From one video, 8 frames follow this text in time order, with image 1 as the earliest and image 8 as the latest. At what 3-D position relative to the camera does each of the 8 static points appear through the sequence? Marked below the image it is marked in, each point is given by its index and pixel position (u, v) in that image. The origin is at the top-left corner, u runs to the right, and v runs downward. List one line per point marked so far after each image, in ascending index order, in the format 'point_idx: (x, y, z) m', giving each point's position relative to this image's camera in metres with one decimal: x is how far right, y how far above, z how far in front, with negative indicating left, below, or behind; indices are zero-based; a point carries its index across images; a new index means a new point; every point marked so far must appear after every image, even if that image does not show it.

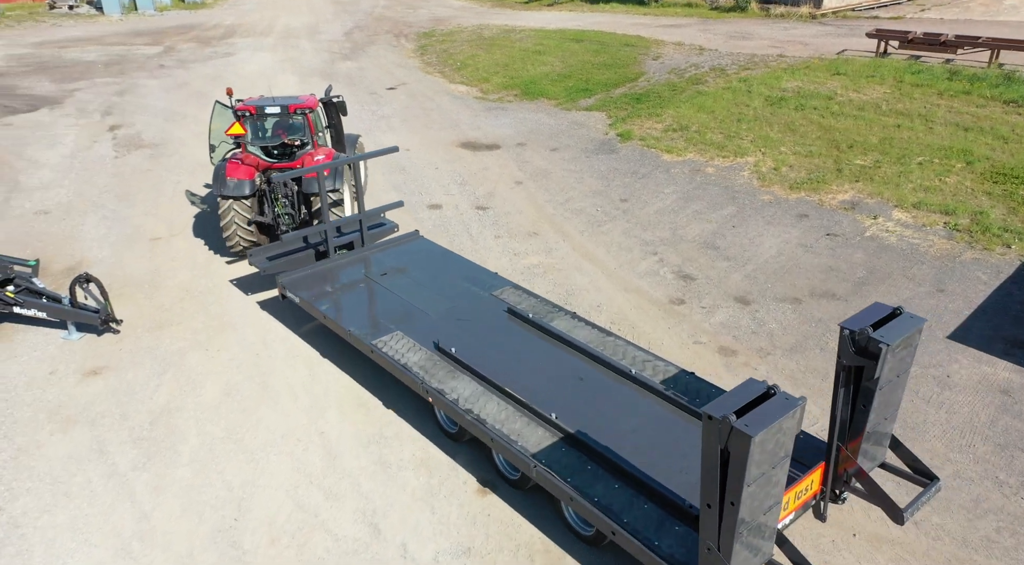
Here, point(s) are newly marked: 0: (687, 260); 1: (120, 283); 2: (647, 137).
0: (+2.0, +0.3, +8.8) m
1: (-4.3, 0.0, +8.3) m
2: (+2.3, +2.5, +13.0) m
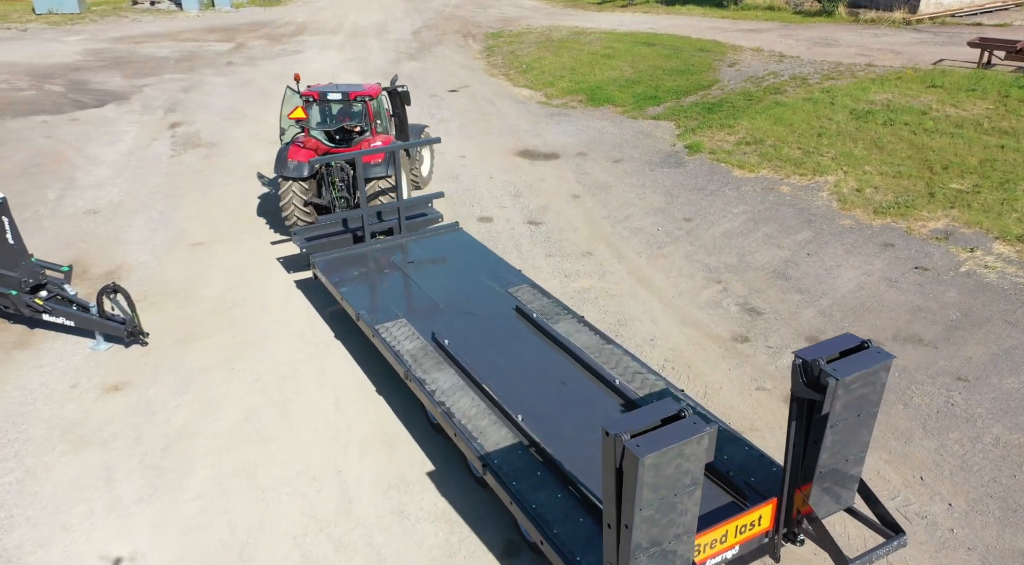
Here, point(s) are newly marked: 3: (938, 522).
0: (+2.6, -0.1, +8.0) m
1: (-3.8, -0.1, +8.1) m
2: (+3.3, +2.1, +12.1) m
3: (+2.9, -1.6, +5.1) m
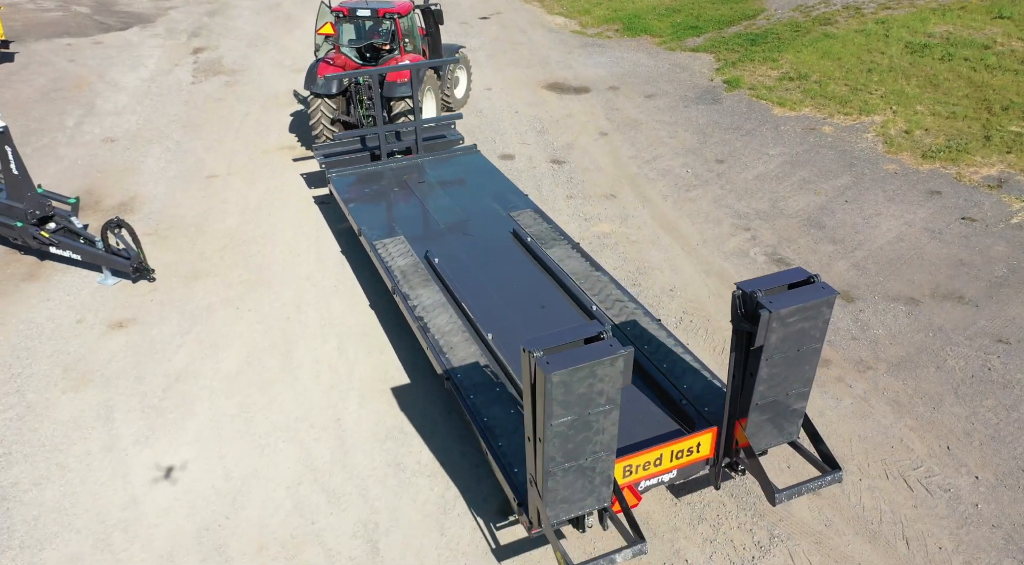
0: (+2.7, +0.4, +7.6) m
1: (-3.6, +0.6, +7.9) m
2: (+3.7, +3.0, +11.5) m
3: (+2.9, -1.4, +4.8) m
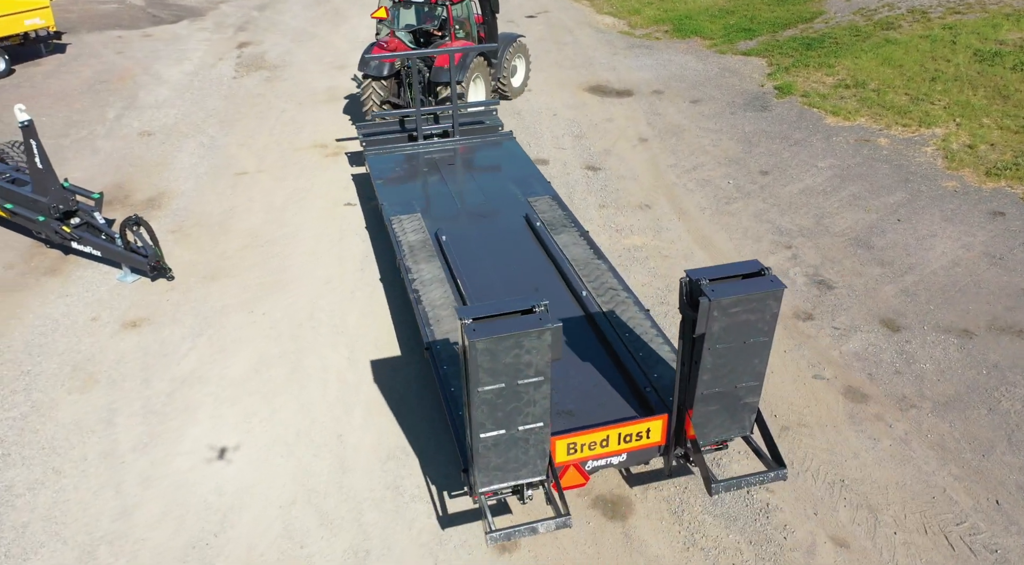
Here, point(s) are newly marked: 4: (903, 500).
0: (+3.0, +0.2, +7.1) m
1: (-3.3, +0.6, +7.9) m
2: (+4.3, +2.7, +10.9) m
3: (+2.9, -1.6, +4.4) m
4: (+2.4, -1.4, +4.7) m
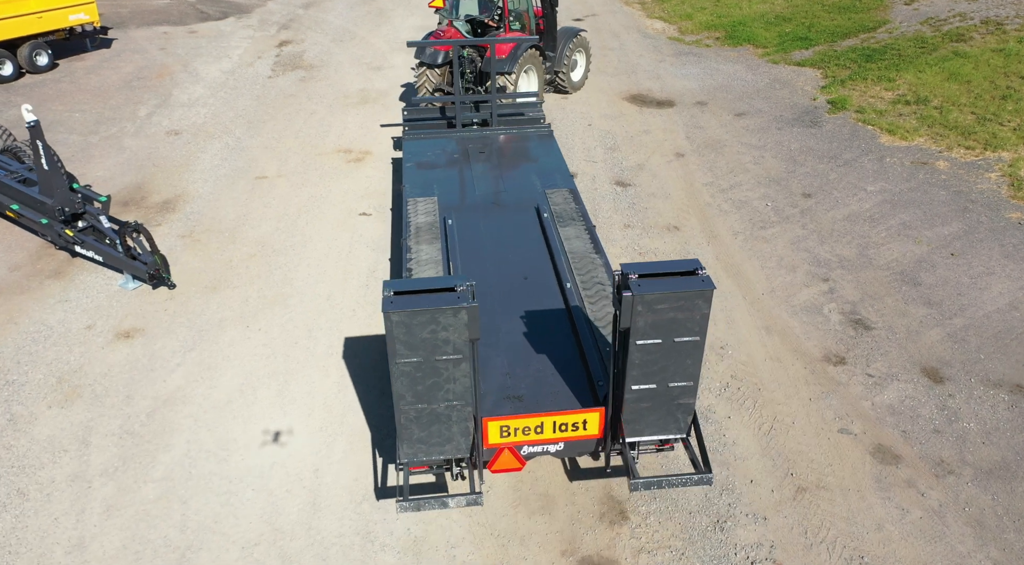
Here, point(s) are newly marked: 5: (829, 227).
0: (+3.1, -0.1, +6.5) m
1: (-3.1, +0.6, +7.7) m
2: (+4.8, +2.3, +10.2) m
3: (+2.7, -1.9, +3.8) m
4: (+2.3, -1.7, +4.2) m
5: (+3.1, +0.6, +7.5) m
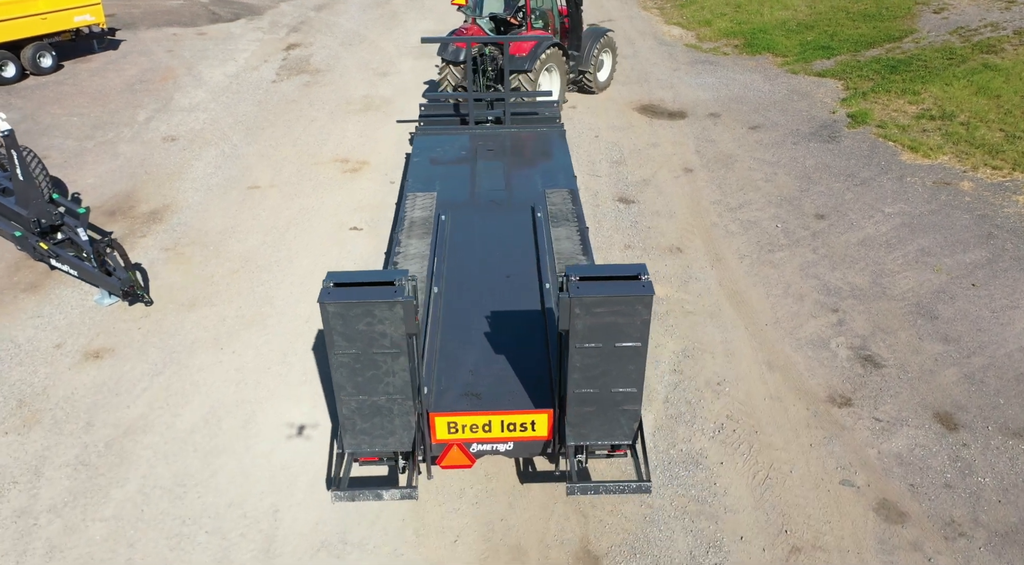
0: (+3.0, -0.4, +6.1) m
1: (-3.2, +0.4, +7.5) m
2: (+4.8, +2.0, +9.7) m
3: (+2.5, -2.2, +3.4) m
4: (+2.1, -1.9, +3.8) m
5: (+3.1, +0.3, +7.1) m
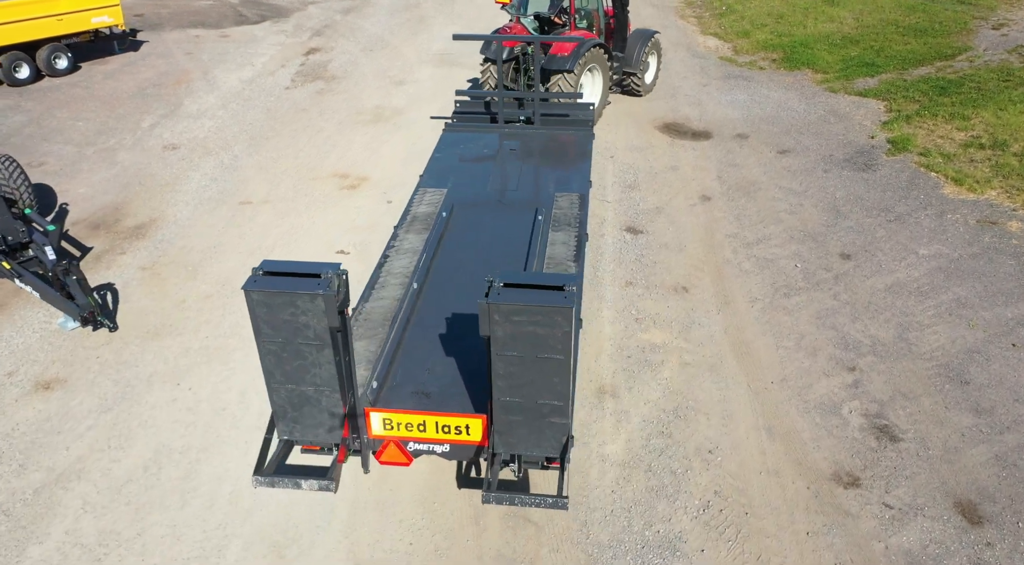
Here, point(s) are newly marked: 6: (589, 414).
0: (+2.8, -0.8, +5.4) m
1: (-3.2, +0.2, +7.1) m
2: (+5.0, +1.5, +8.9) m
3: (+2.1, -2.6, +2.8) m
4: (+1.7, -2.3, +3.2) m
5: (+3.0, -0.1, +6.4) m
6: (+0.5, -0.9, +5.3) m
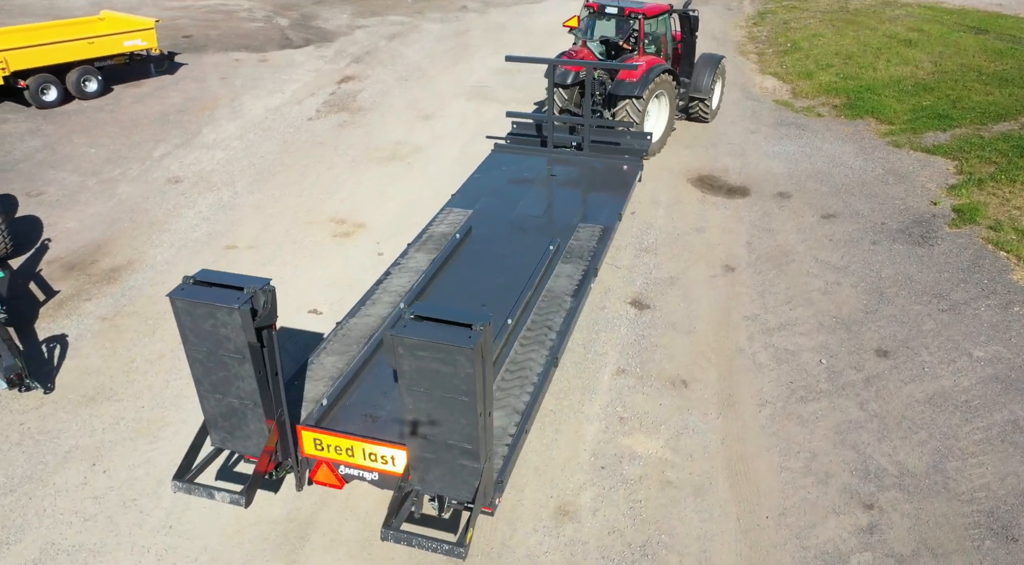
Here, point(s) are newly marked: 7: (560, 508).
0: (+2.4, -1.6, +4.4) m
1: (-3.3, -0.2, +6.7) m
2: (+5.0, +0.6, +7.7) m
3: (+1.4, -3.2, +1.8) m
4: (+1.1, -2.9, +2.2) m
5: (+2.8, -0.9, +5.4) m
6: (+0.2, -1.5, +4.5) m
7: (+0.3, -1.4, +4.7) m
